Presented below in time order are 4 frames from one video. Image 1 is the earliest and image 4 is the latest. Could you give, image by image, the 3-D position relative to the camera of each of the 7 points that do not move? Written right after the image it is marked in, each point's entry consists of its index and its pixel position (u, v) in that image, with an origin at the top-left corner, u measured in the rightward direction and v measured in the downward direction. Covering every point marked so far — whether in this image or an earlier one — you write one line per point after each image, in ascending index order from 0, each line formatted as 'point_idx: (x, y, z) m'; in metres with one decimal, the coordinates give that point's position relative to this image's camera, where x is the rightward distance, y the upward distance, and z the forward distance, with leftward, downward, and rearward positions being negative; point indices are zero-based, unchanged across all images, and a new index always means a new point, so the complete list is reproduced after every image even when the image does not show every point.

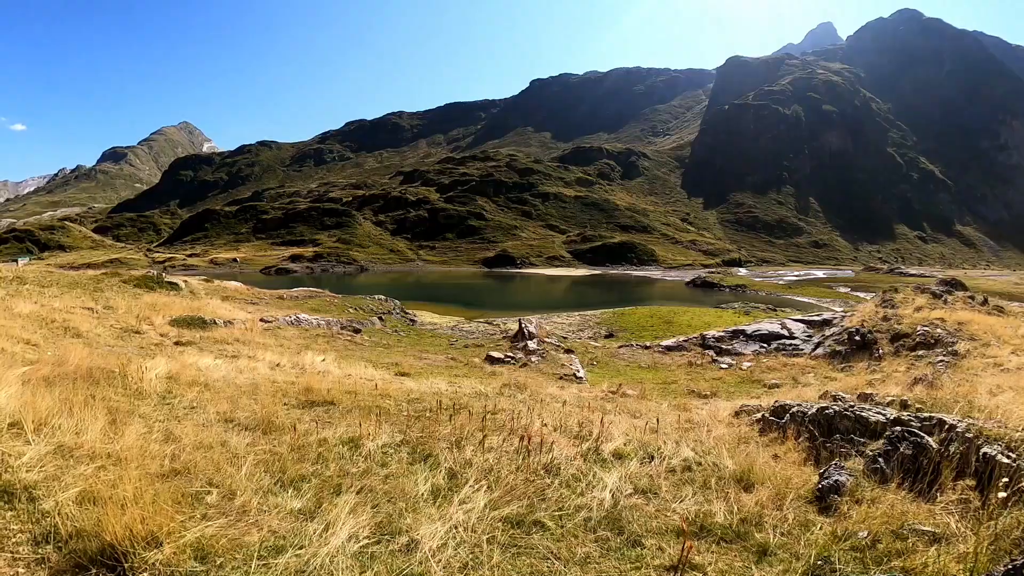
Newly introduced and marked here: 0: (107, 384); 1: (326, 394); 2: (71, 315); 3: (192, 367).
0: (-7.3, -1.8, +9.3) m
1: (-4.4, -2.5, +11.9) m
2: (-14.5, -0.8, +16.7) m
3: (-8.0, -2.0, +12.8) m
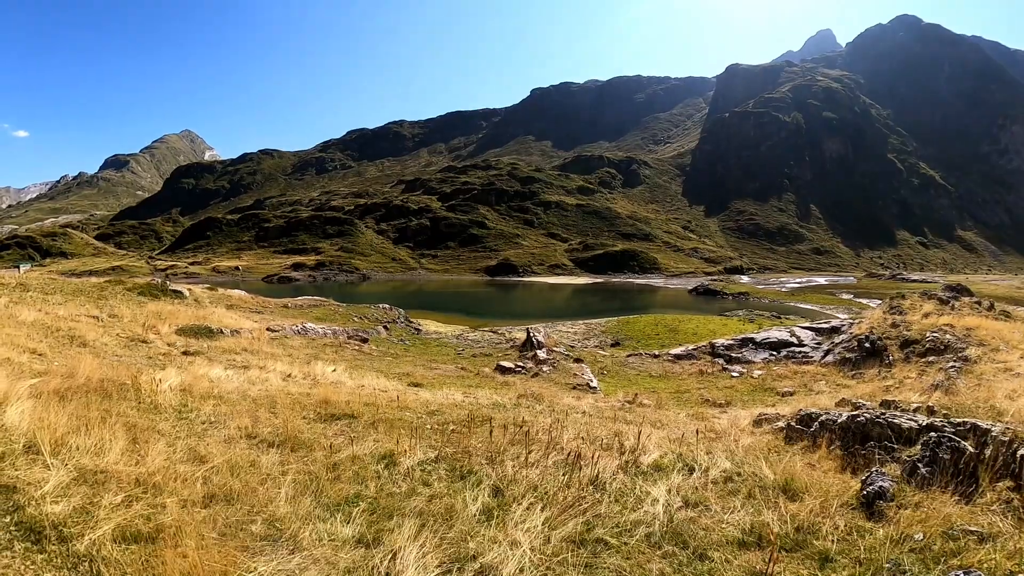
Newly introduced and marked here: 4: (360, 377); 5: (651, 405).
0: (-6.8, -1.9, +8.9) m
1: (-3.8, -2.7, +11.5) m
2: (-14.0, -1.1, +16.3) m
3: (-7.5, -2.2, +12.4) m
4: (-5.3, -3.1, +17.7) m
5: (+5.3, -4.4, +19.3) m
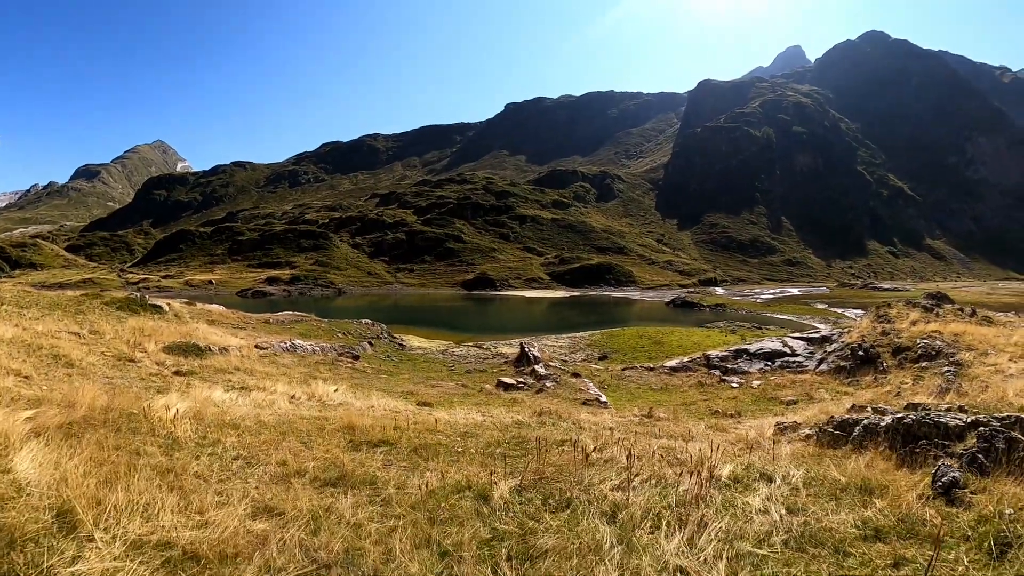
0: (-5.7, -2.1, +7.7) m
1: (-2.9, -2.9, +10.4) m
2: (-13.4, -1.6, +14.7) m
3: (-6.6, -2.5, +11.1) m
4: (-4.8, -3.6, +16.6) m
5: (+5.7, -4.8, +18.7) m
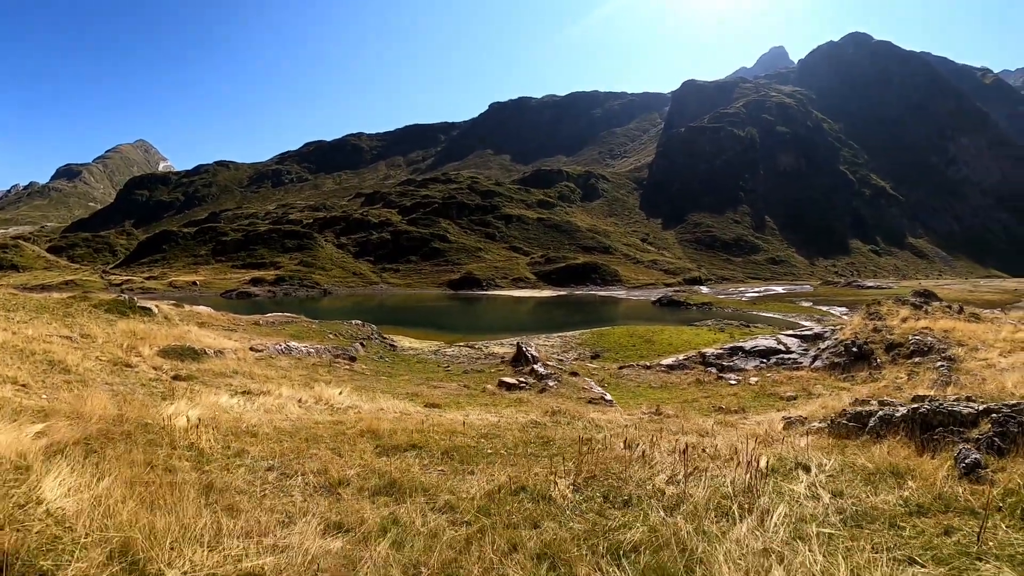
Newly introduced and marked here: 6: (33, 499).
0: (-5.1, -2.1, +7.2) m
1: (-2.4, -2.9, +10.0) m
2: (-13.0, -1.6, +13.9) m
3: (-6.1, -2.5, +10.6) m
4: (-4.4, -3.6, +16.1) m
5: (+6.0, -4.7, +18.6) m
6: (-4.2, -1.9, +4.5) m
